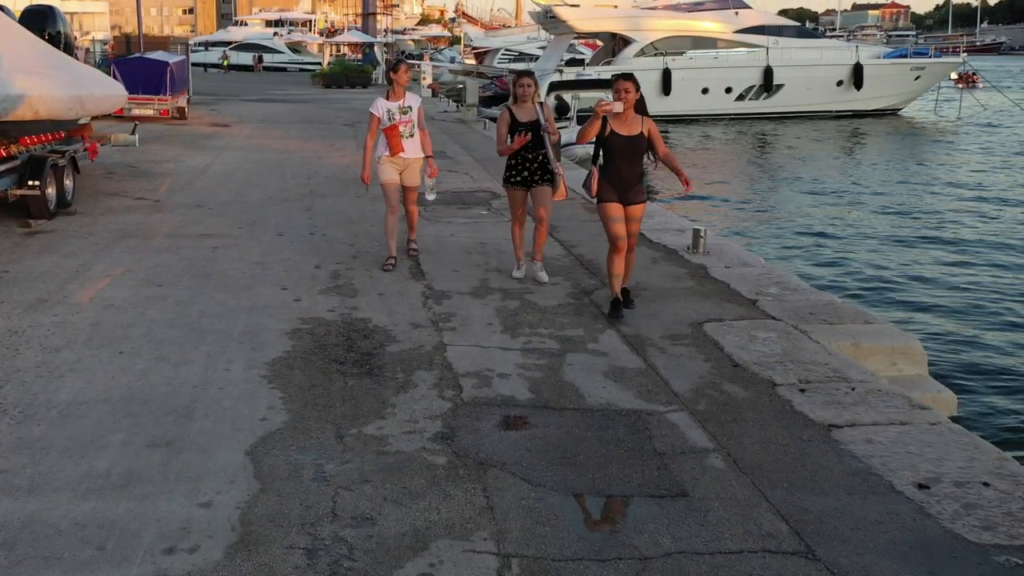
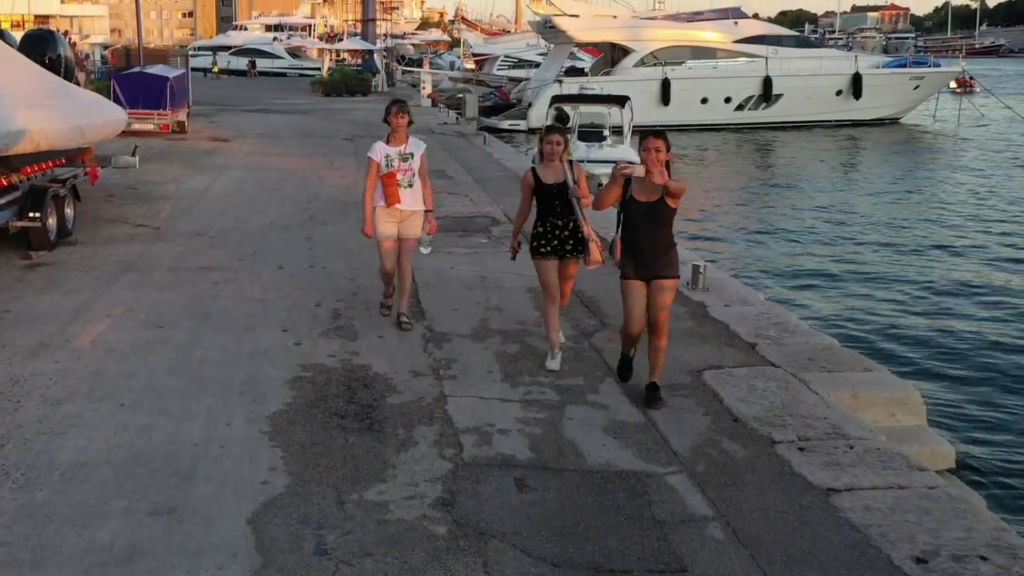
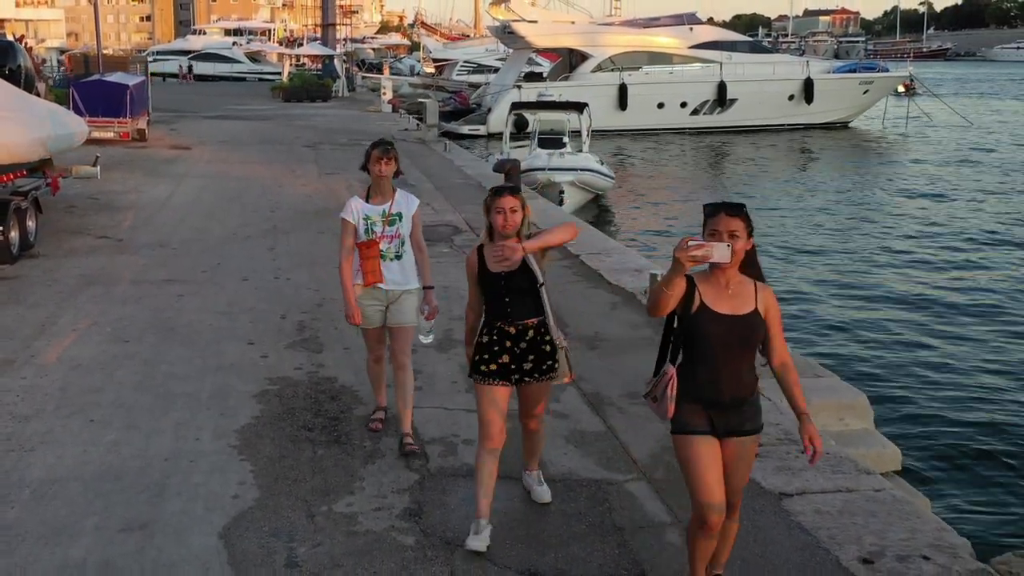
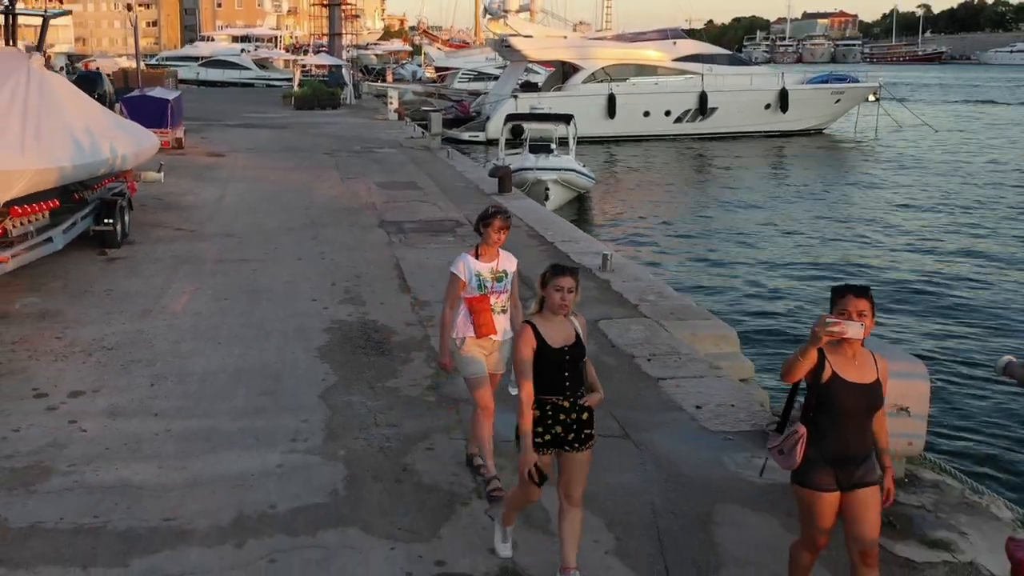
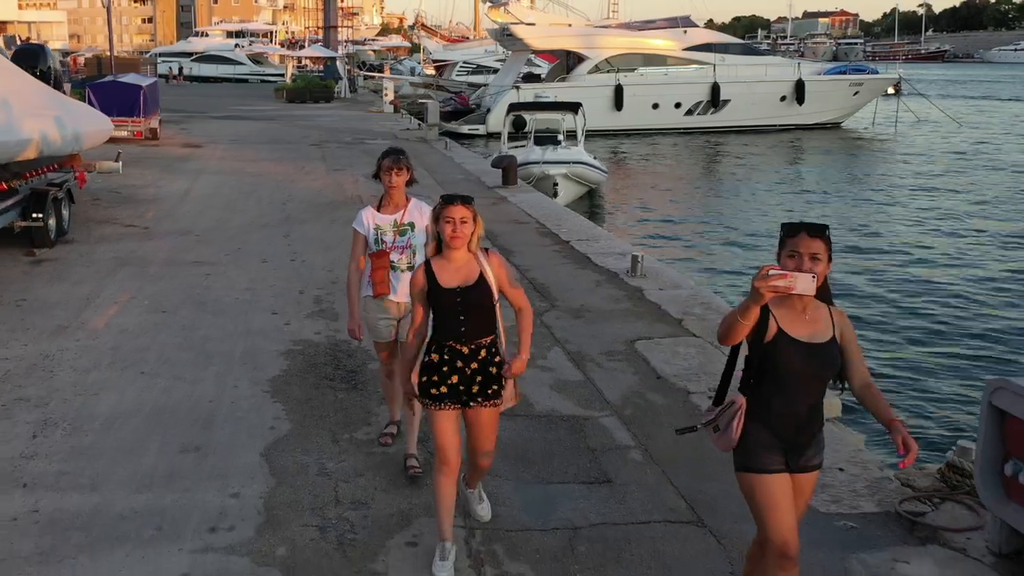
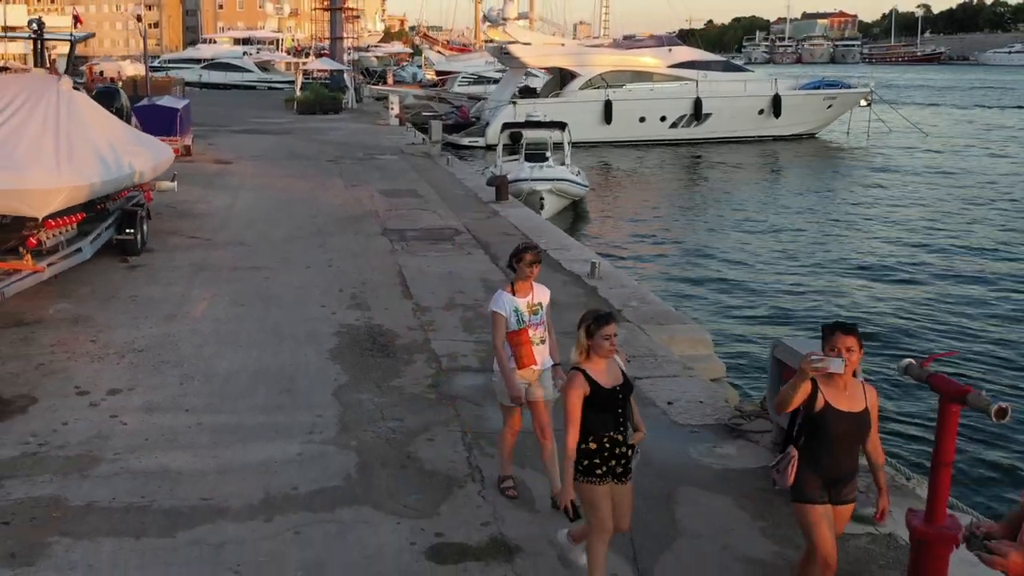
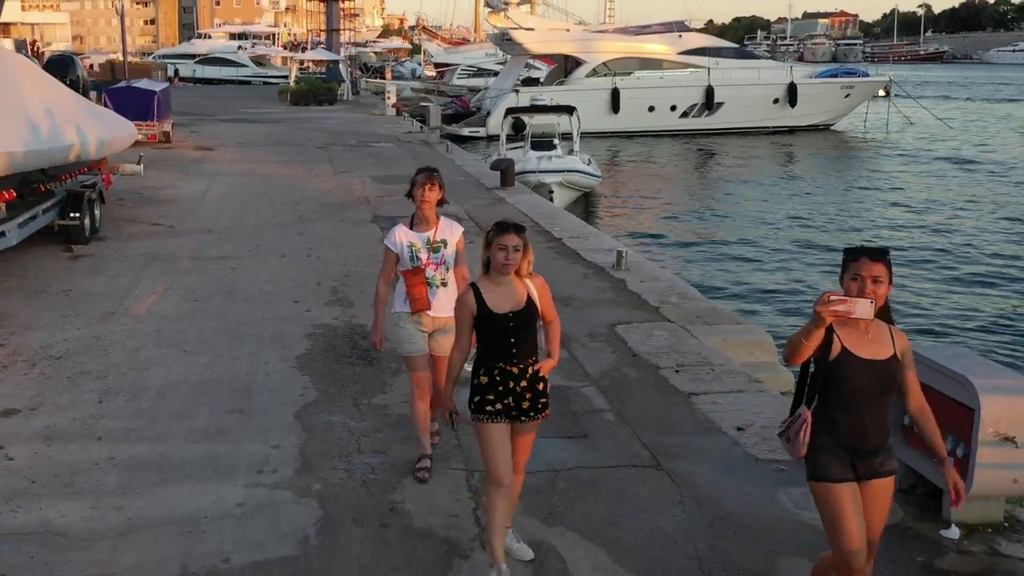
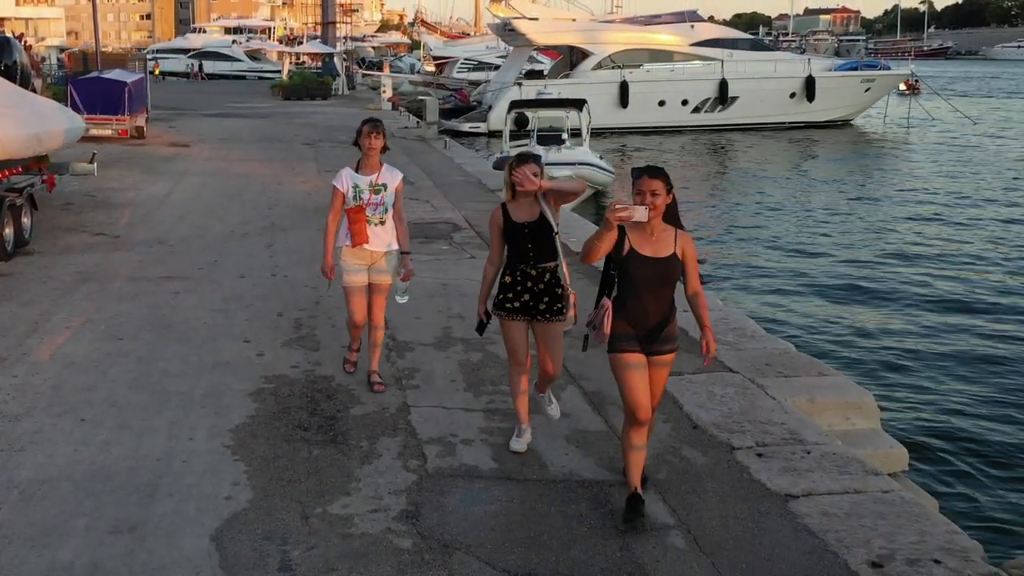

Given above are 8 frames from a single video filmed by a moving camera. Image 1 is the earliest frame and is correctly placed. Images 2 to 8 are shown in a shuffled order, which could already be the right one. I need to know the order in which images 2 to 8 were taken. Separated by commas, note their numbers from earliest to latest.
2, 8, 3, 5, 7, 4, 6
